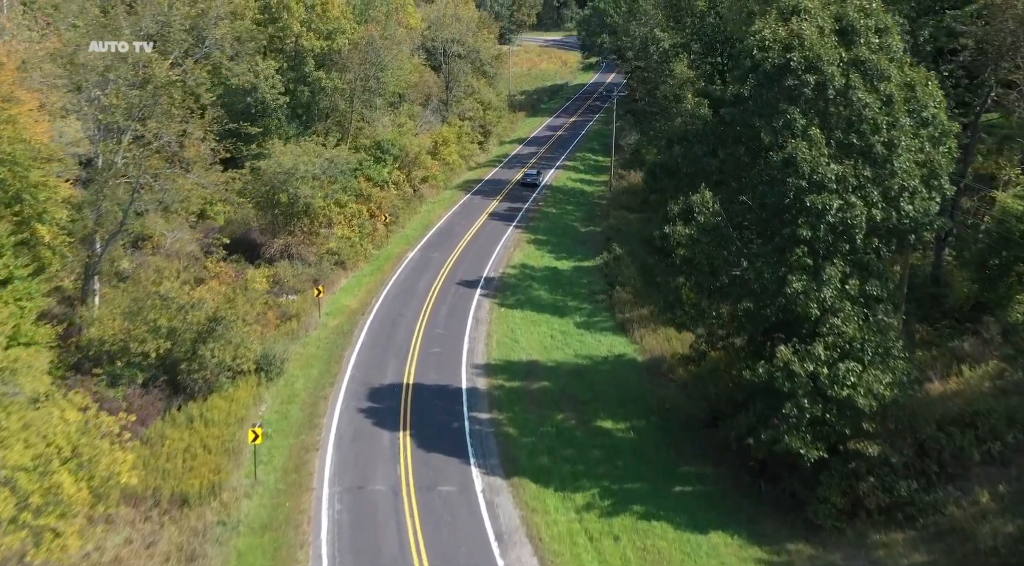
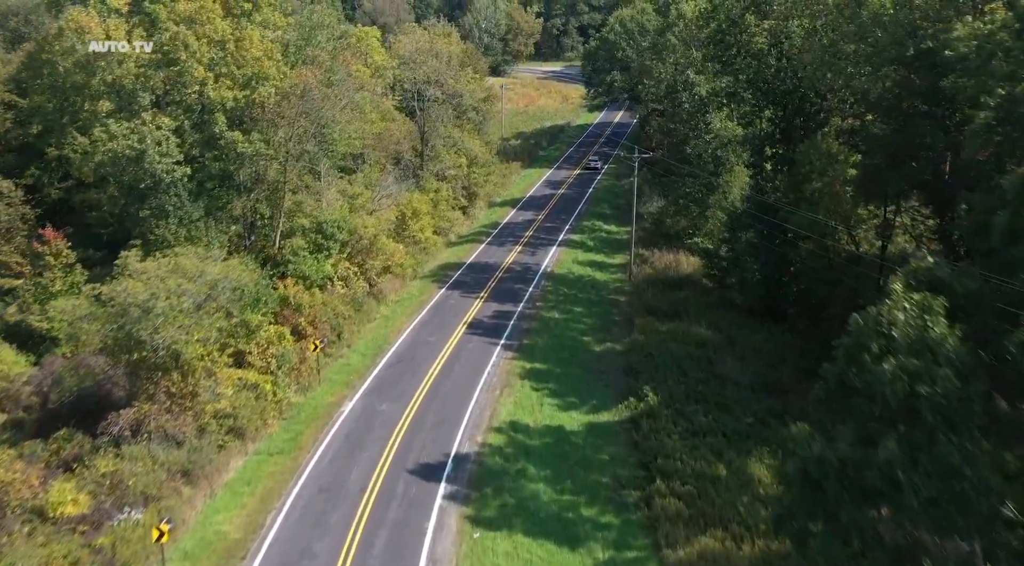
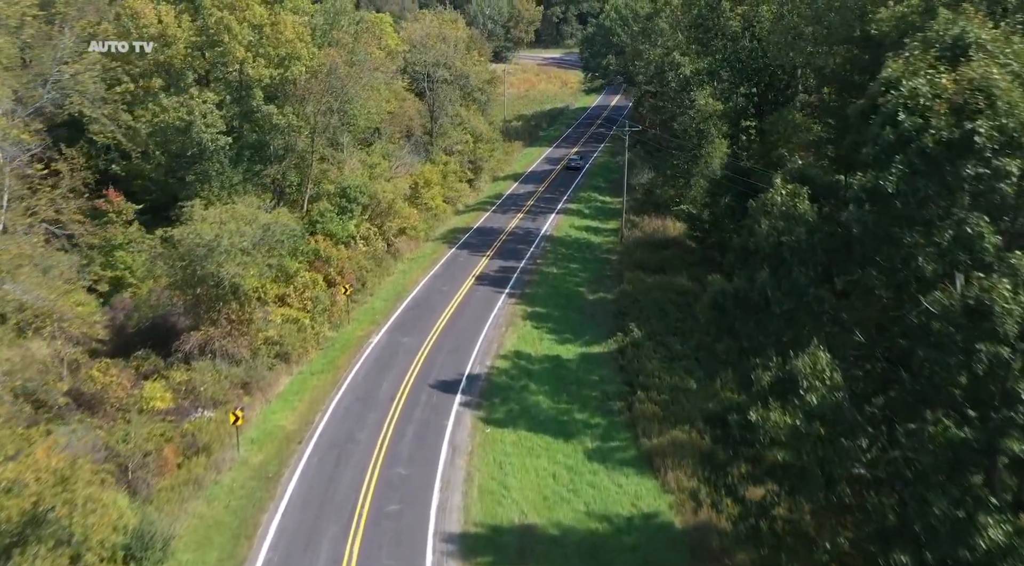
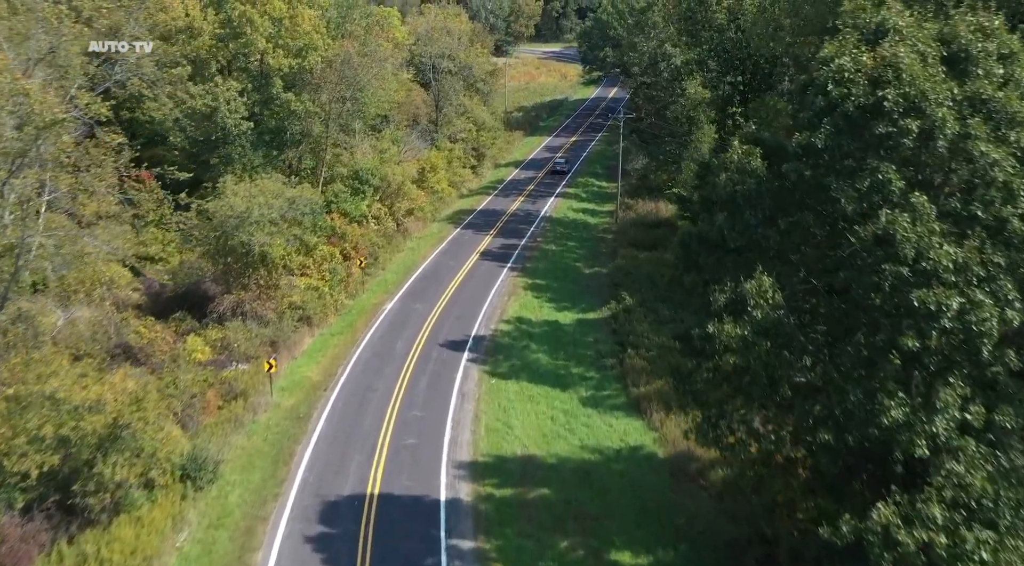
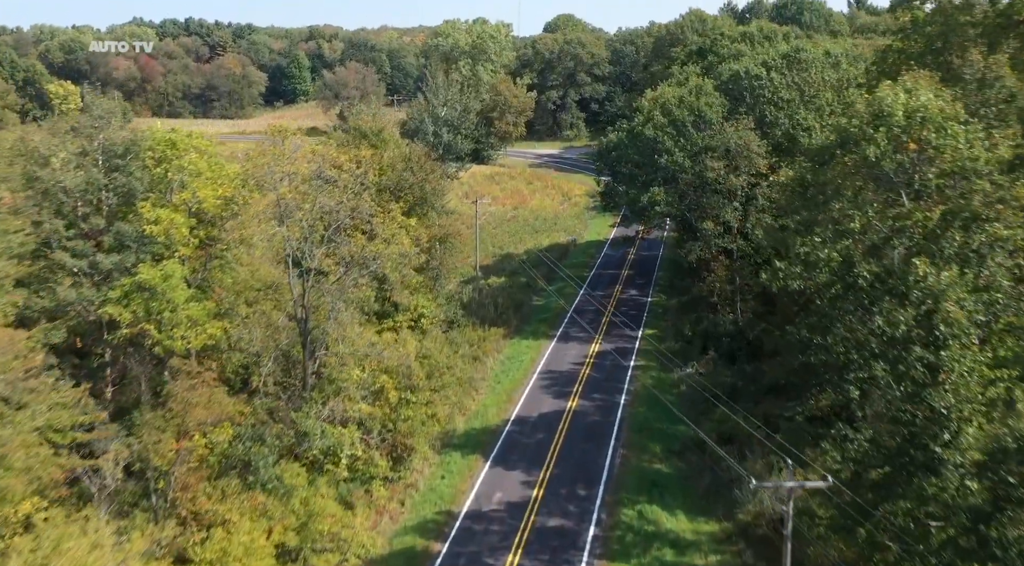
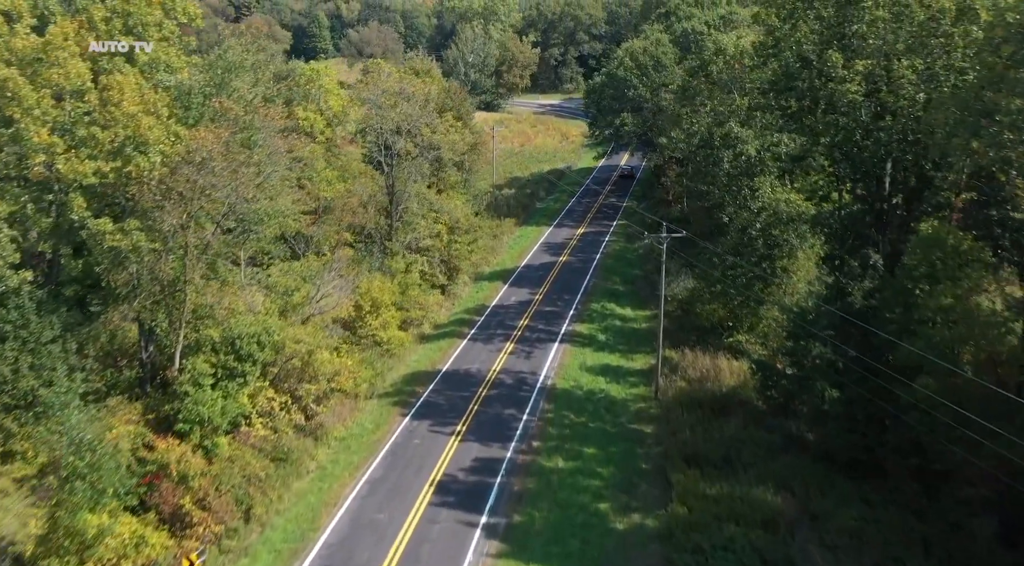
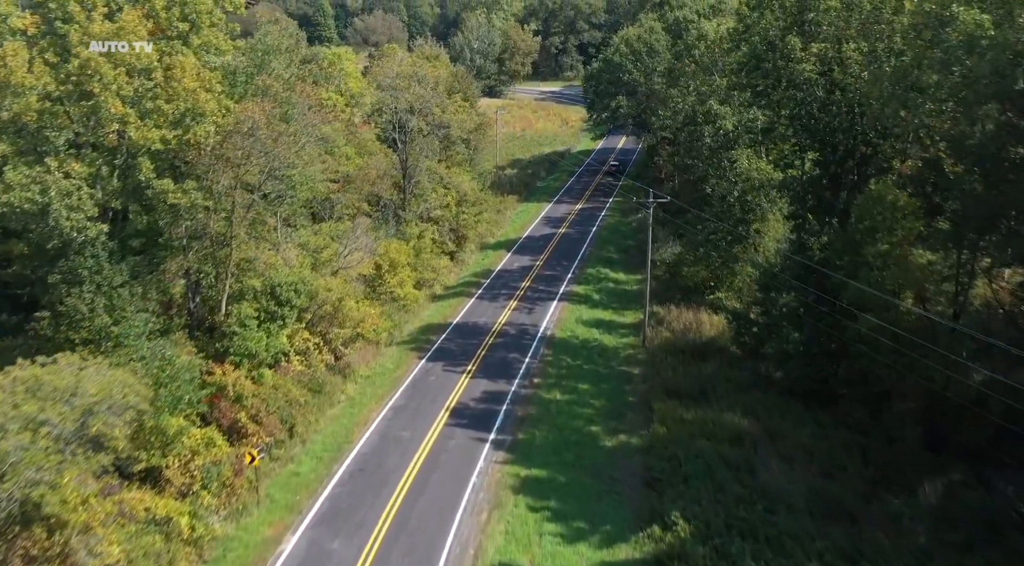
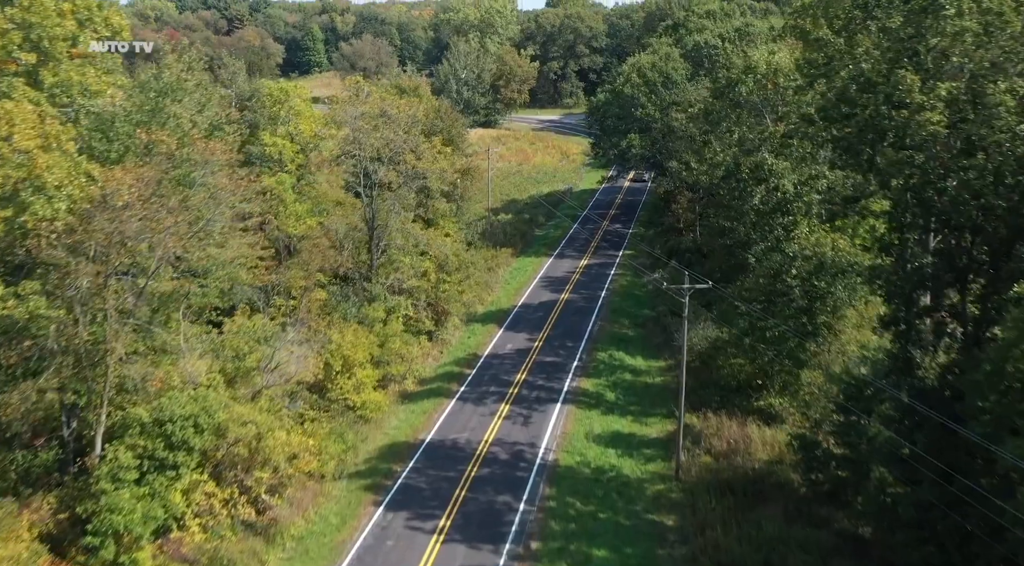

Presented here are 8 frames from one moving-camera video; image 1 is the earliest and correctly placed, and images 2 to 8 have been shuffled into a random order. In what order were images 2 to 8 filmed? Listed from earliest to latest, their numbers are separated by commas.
4, 3, 2, 7, 6, 8, 5
